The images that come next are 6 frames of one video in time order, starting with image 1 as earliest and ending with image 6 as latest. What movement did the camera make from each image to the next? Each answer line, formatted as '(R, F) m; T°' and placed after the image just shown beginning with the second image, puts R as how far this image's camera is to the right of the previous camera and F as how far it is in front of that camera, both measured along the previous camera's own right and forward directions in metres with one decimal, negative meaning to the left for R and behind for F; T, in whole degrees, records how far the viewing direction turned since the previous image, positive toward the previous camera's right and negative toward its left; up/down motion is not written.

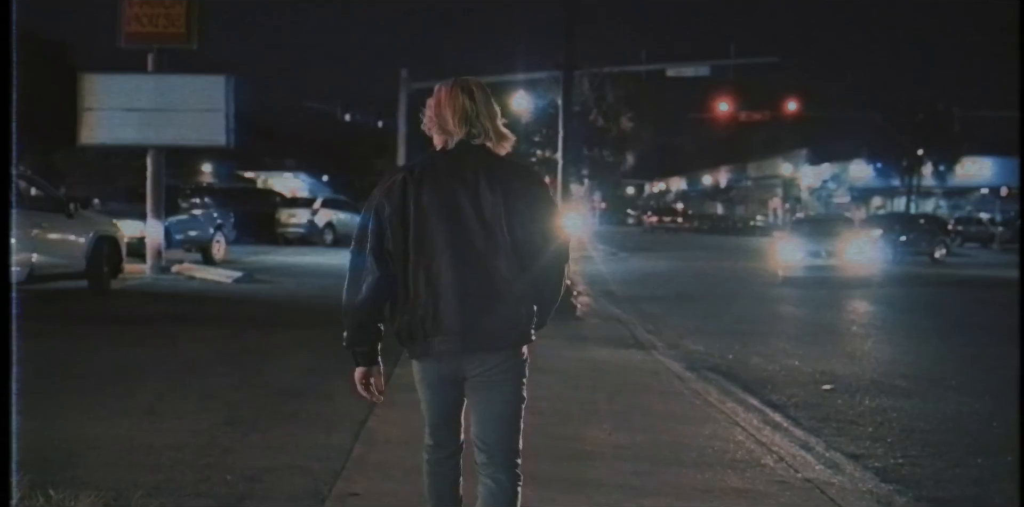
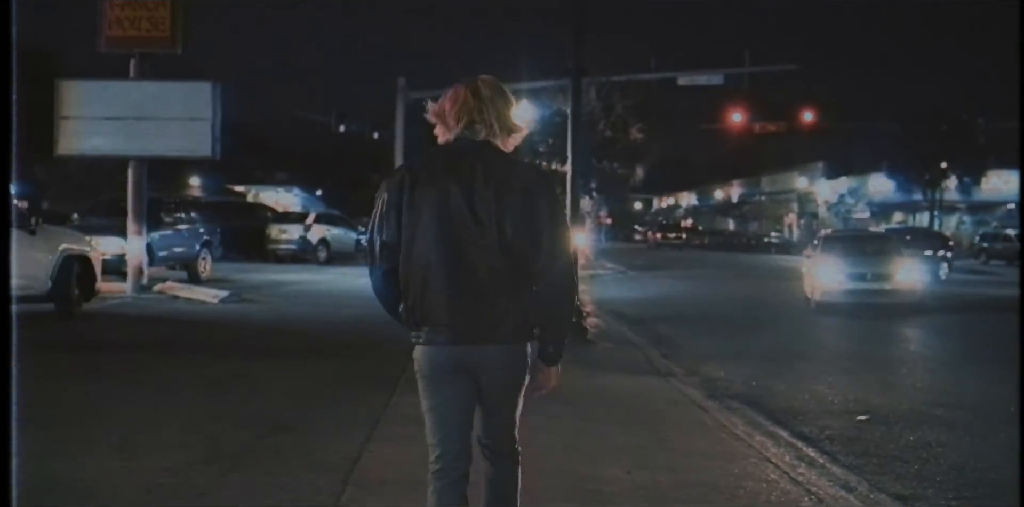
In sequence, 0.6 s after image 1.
(-0.1, +1.2) m; 0°
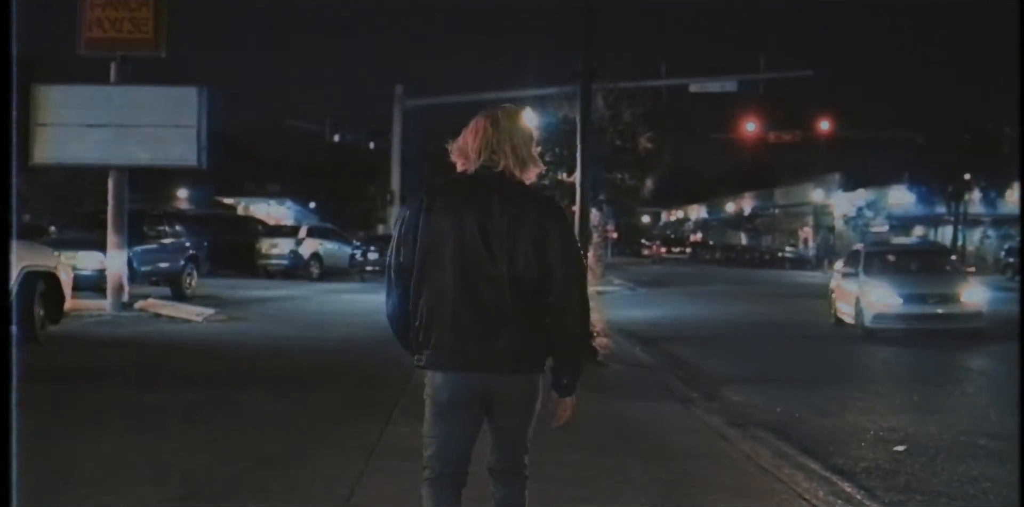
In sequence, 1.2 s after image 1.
(-0.1, +1.1) m; 0°
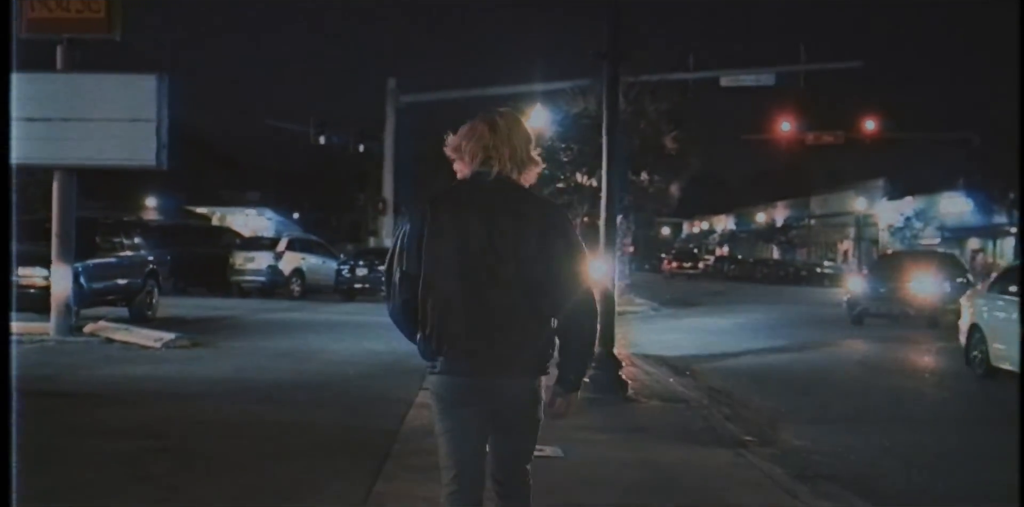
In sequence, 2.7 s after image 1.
(-0.2, +2.4) m; 0°
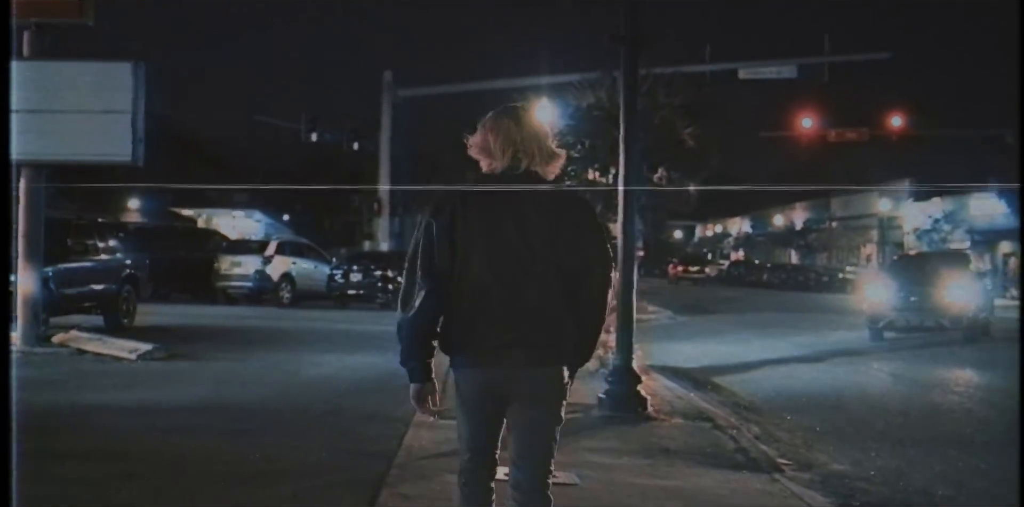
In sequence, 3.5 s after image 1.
(-0.1, +1.2) m; 0°
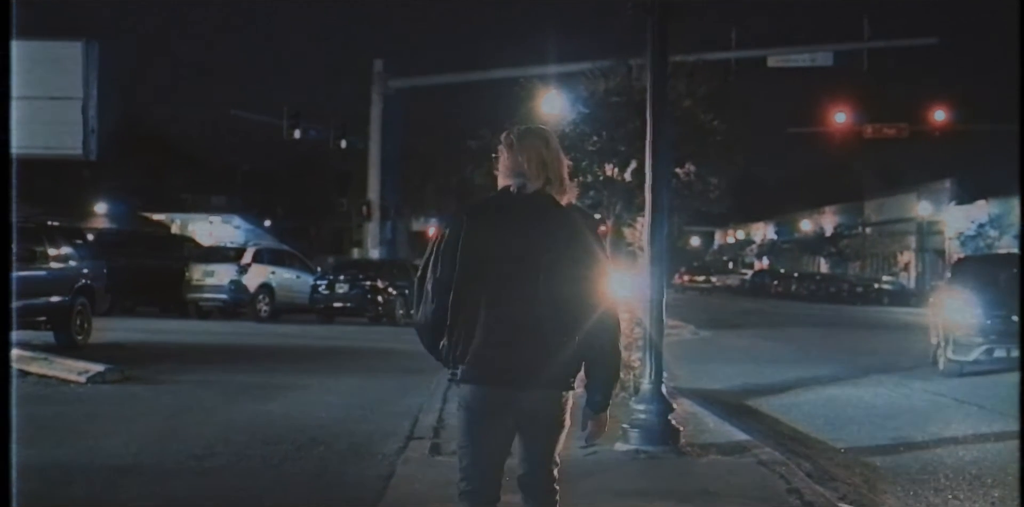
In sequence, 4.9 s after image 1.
(-0.1, +1.7) m; 0°
